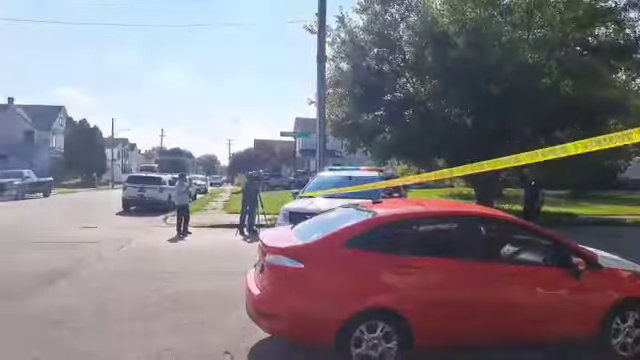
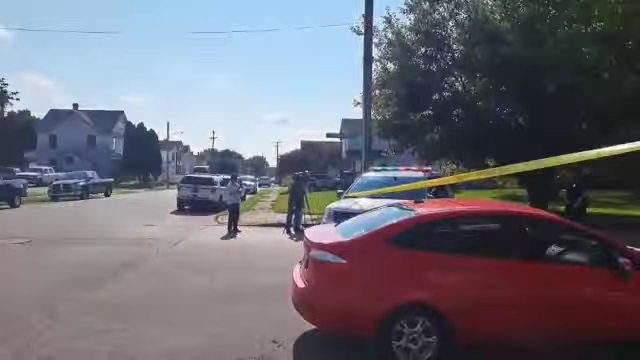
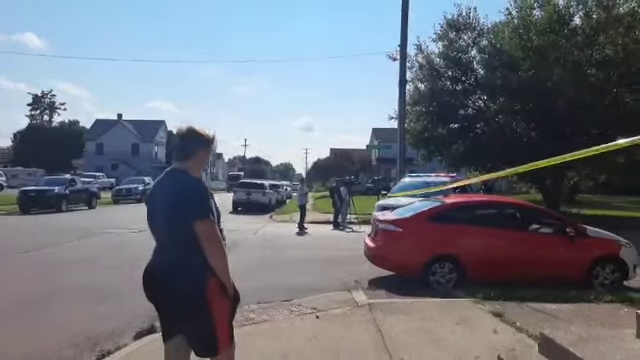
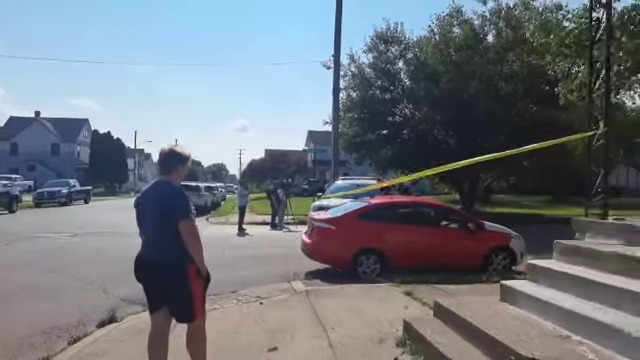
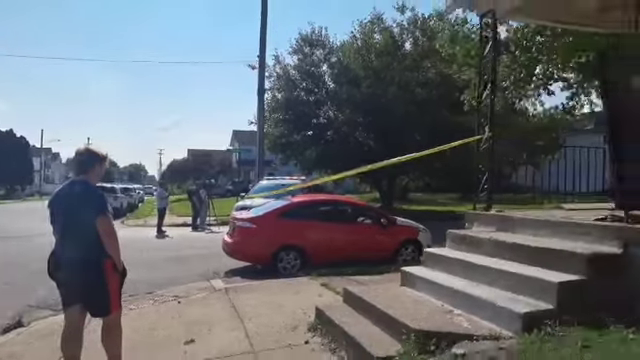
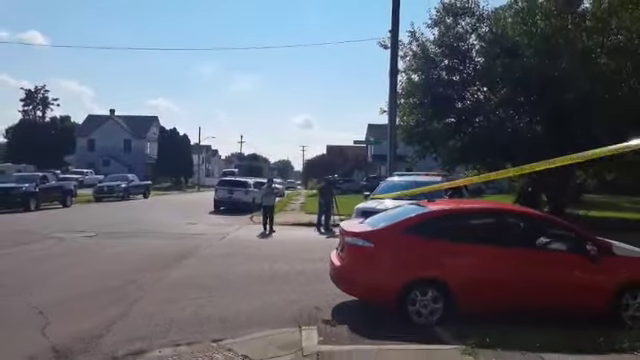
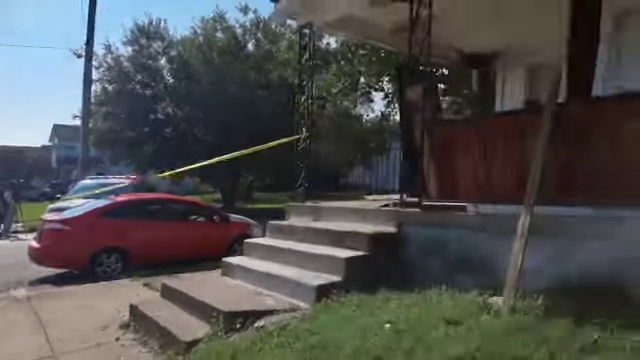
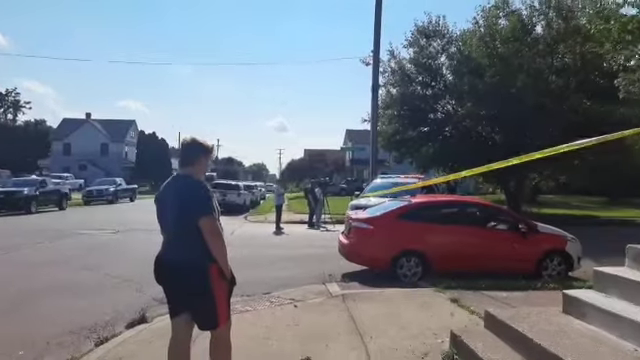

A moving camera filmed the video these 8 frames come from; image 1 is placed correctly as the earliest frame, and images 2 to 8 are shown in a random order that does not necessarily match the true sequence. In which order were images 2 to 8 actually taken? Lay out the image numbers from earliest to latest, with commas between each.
2, 6, 3, 8, 4, 5, 7
